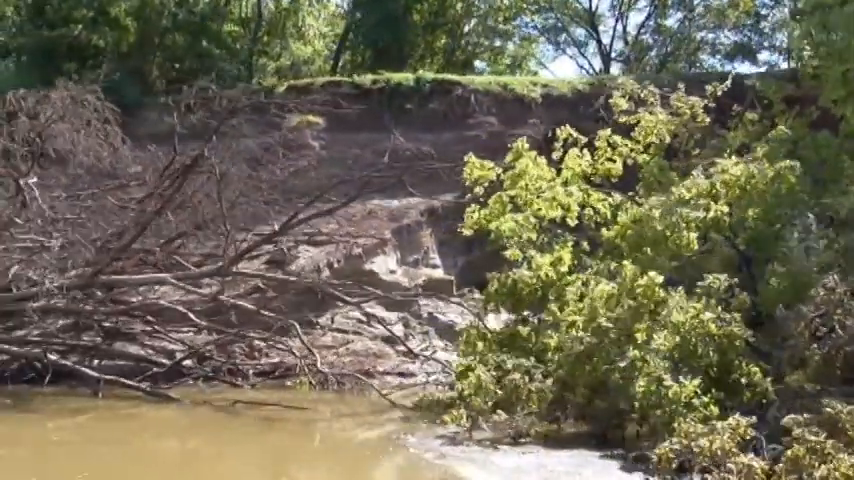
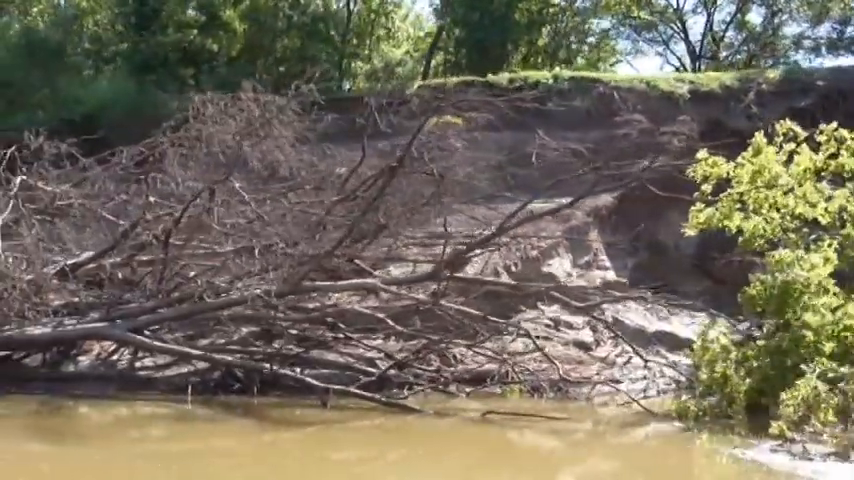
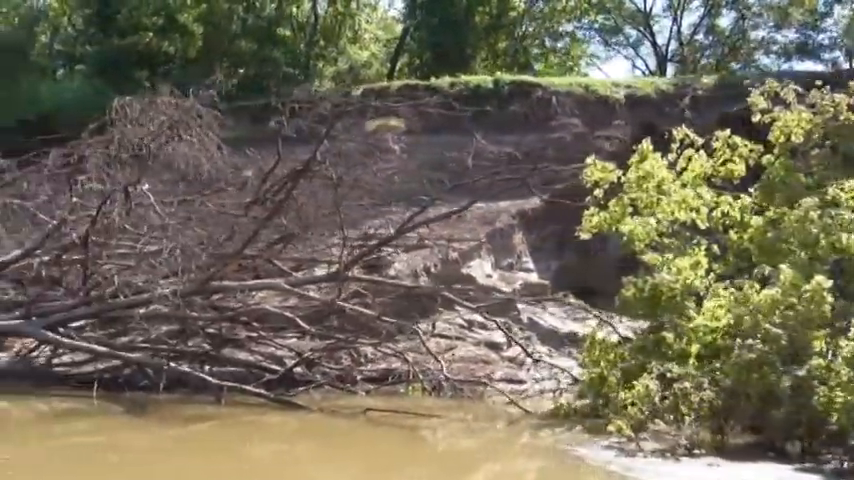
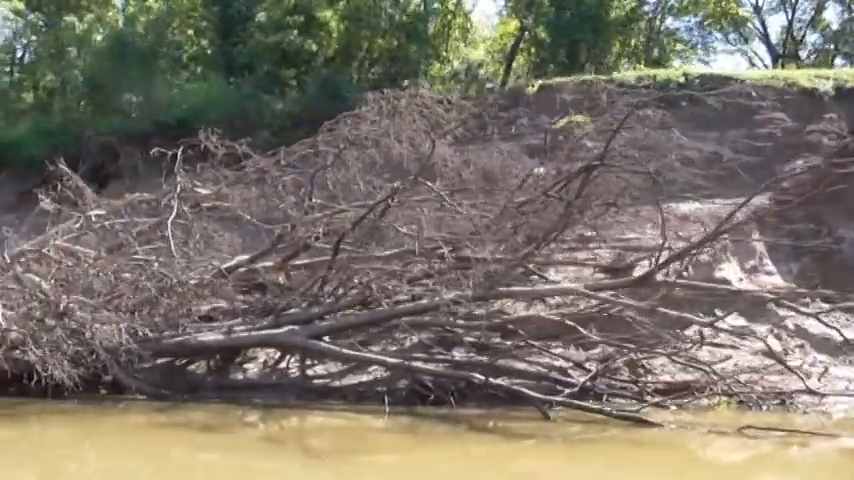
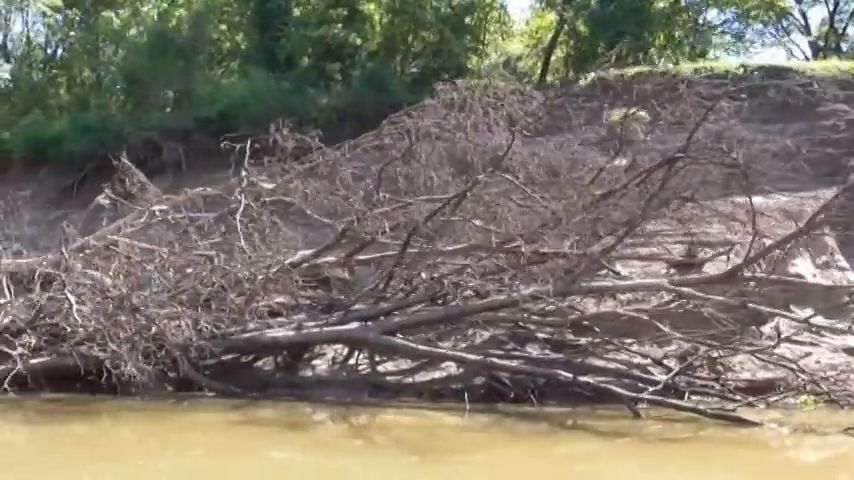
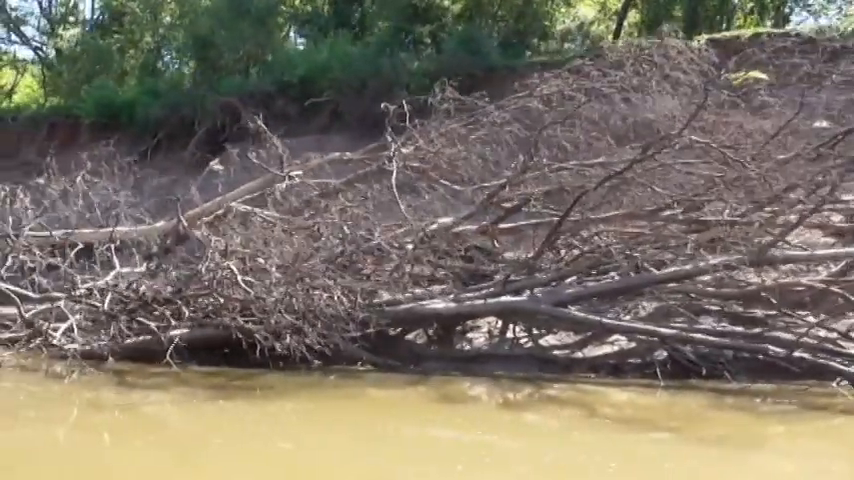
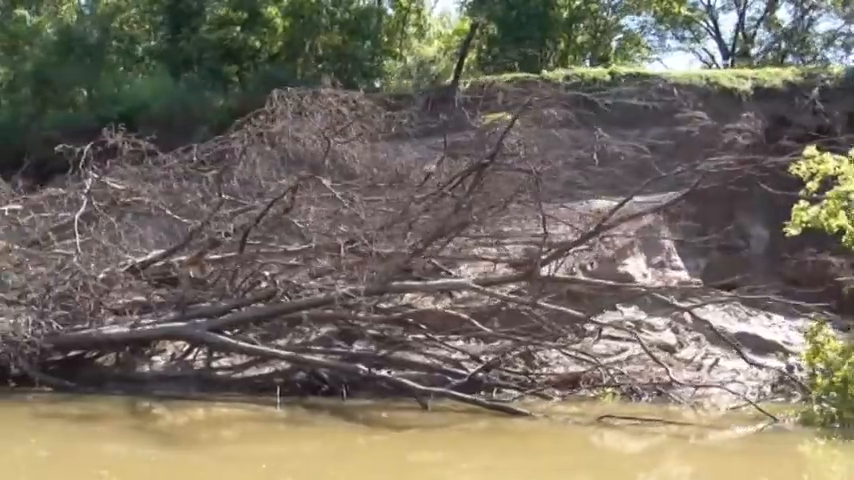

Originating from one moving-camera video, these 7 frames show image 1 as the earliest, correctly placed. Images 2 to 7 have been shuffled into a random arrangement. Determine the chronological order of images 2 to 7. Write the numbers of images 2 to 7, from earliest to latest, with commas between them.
3, 2, 7, 4, 5, 6
